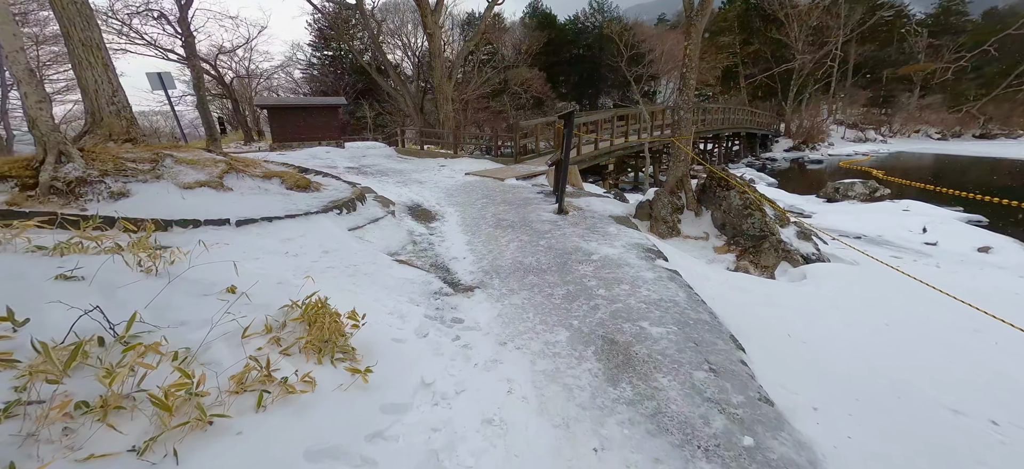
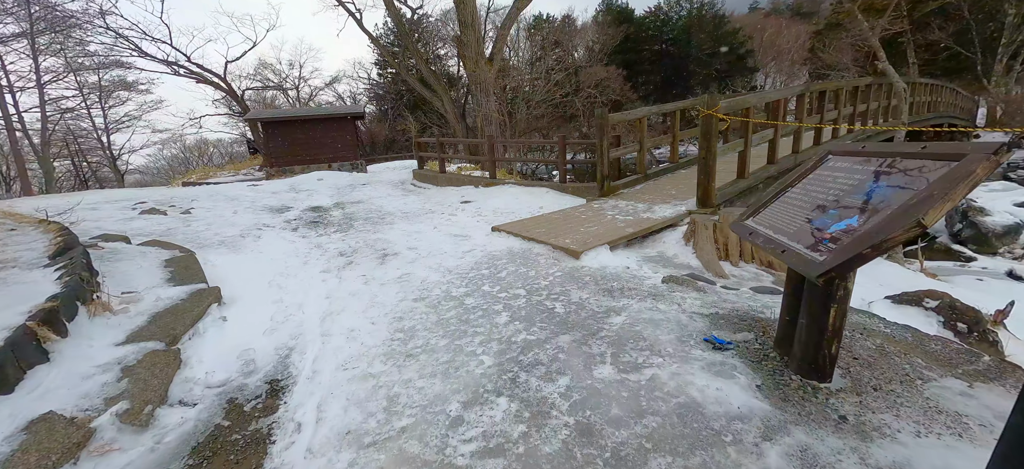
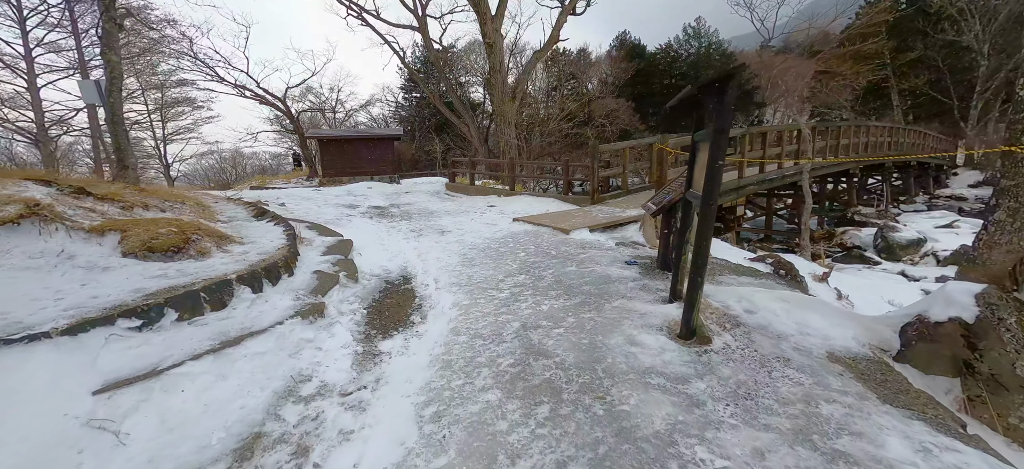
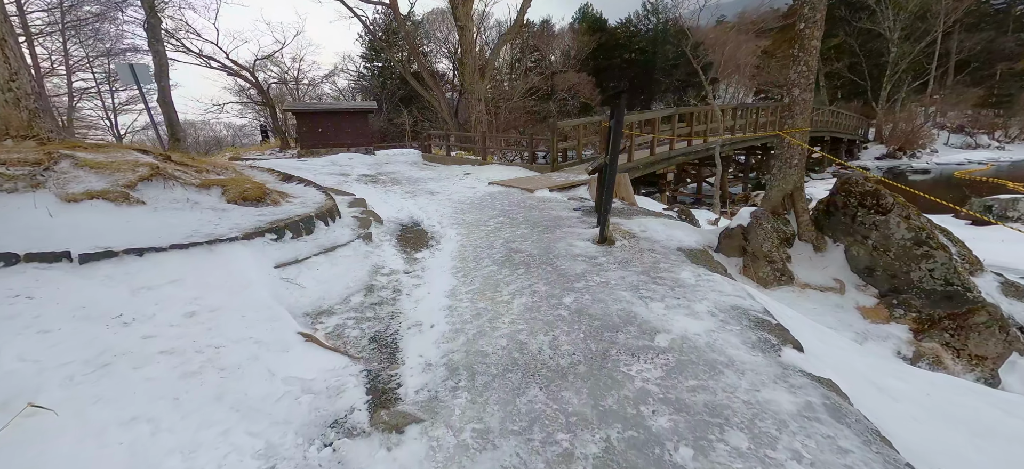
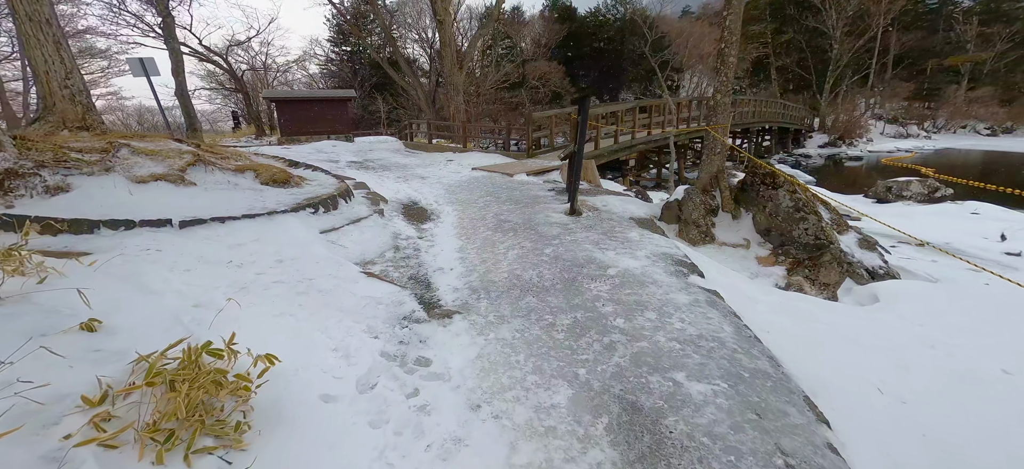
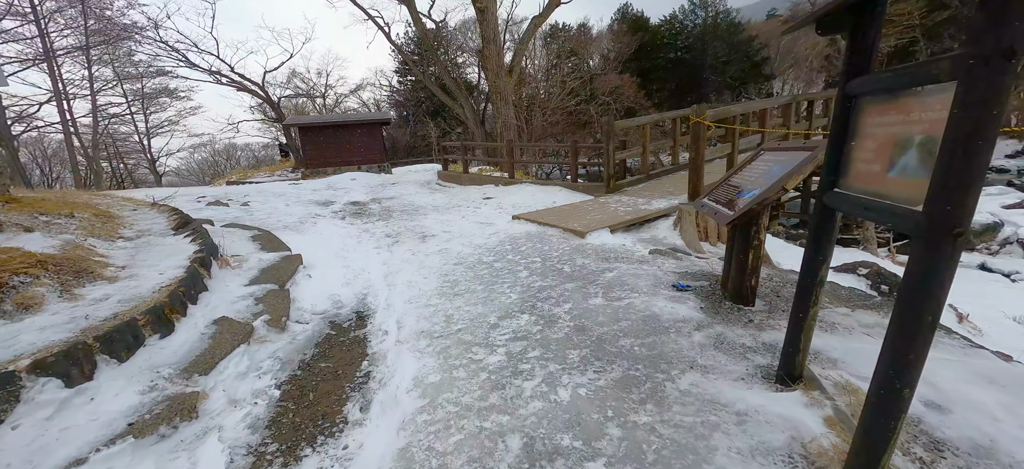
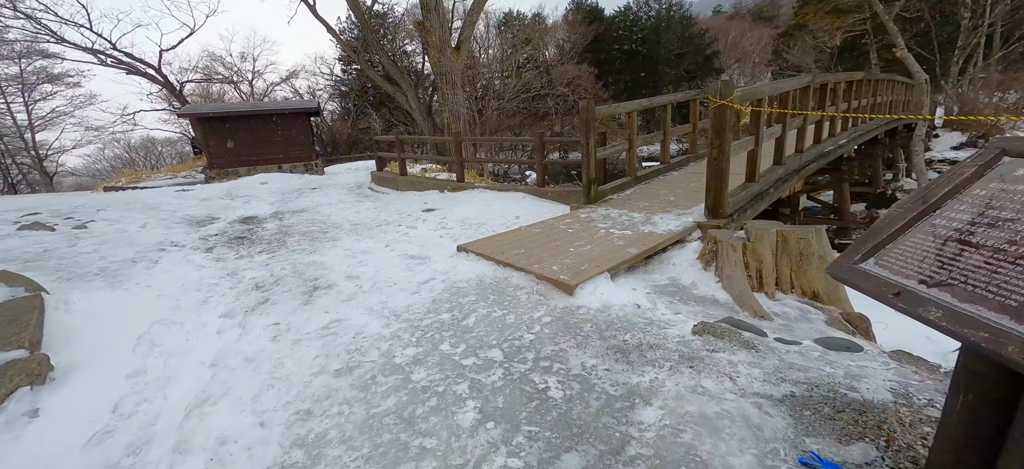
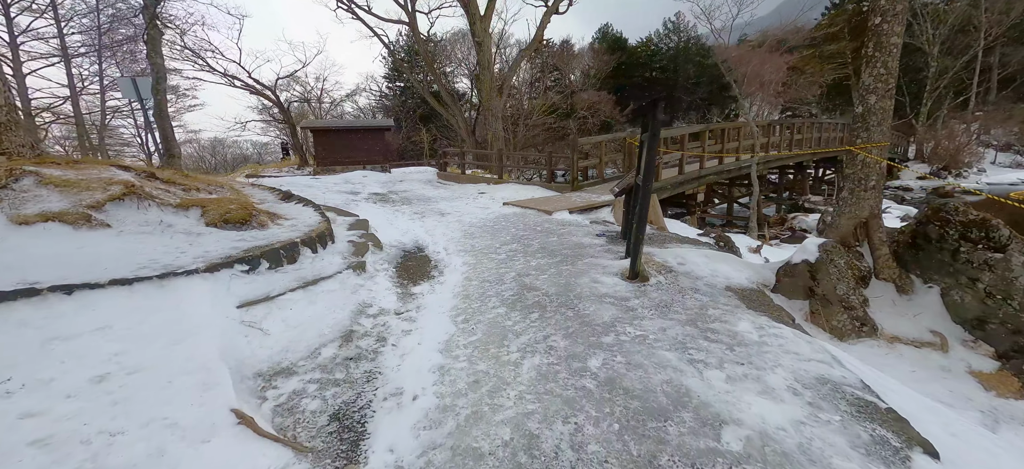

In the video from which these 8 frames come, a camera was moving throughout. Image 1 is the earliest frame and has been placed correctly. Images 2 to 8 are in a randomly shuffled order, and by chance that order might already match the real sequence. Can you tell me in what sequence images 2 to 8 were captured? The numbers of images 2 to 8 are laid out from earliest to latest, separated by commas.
5, 4, 8, 3, 6, 2, 7
